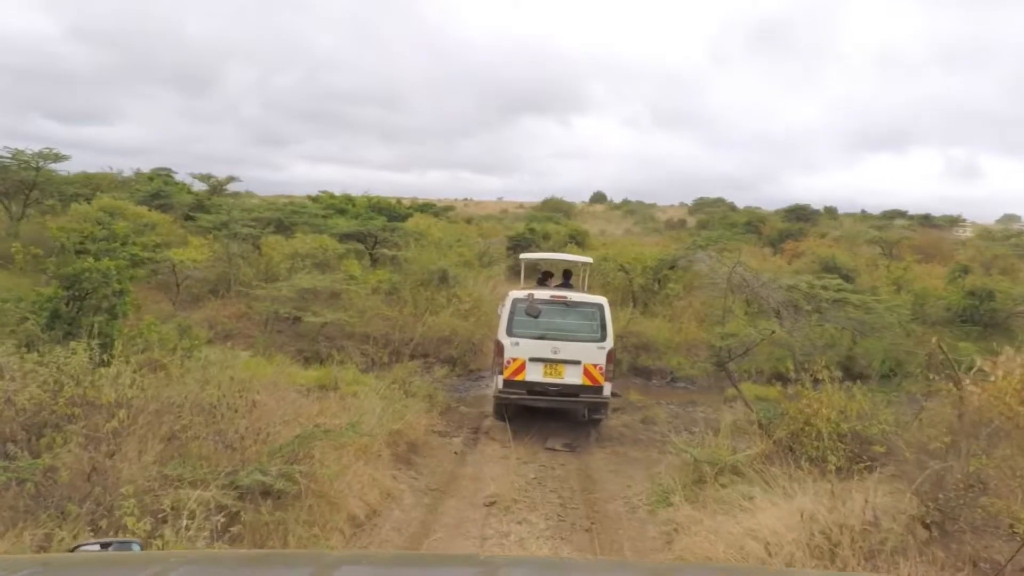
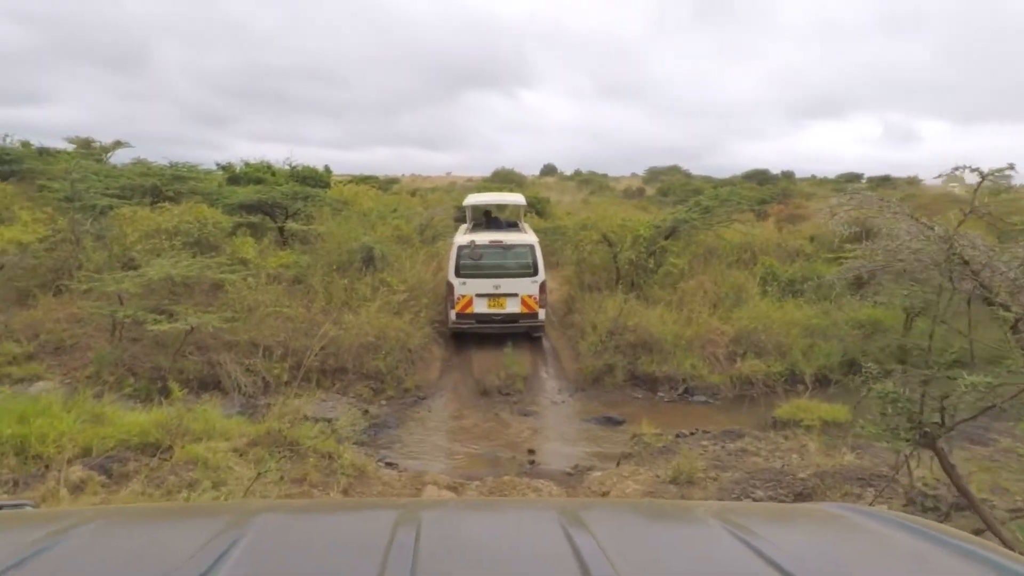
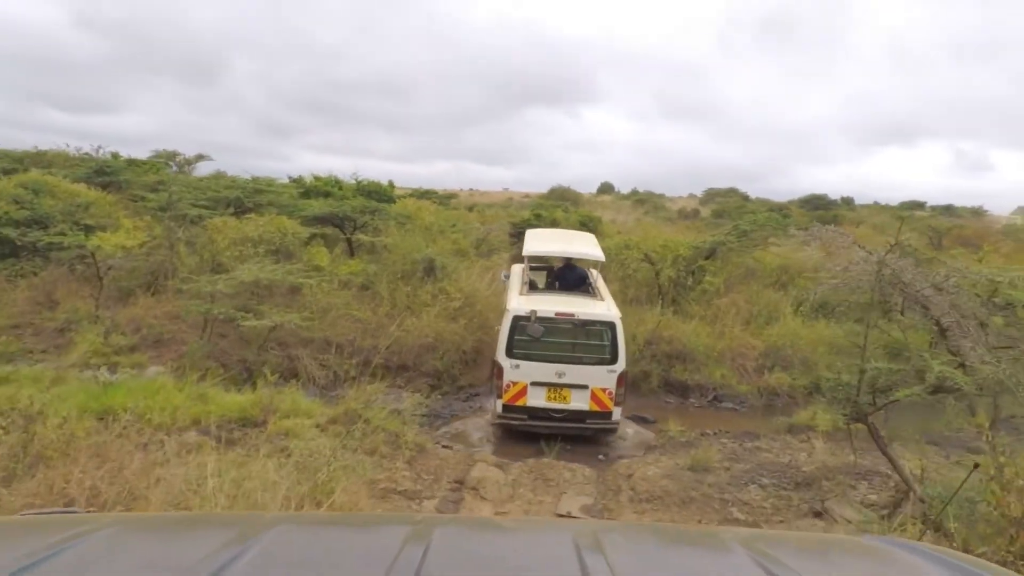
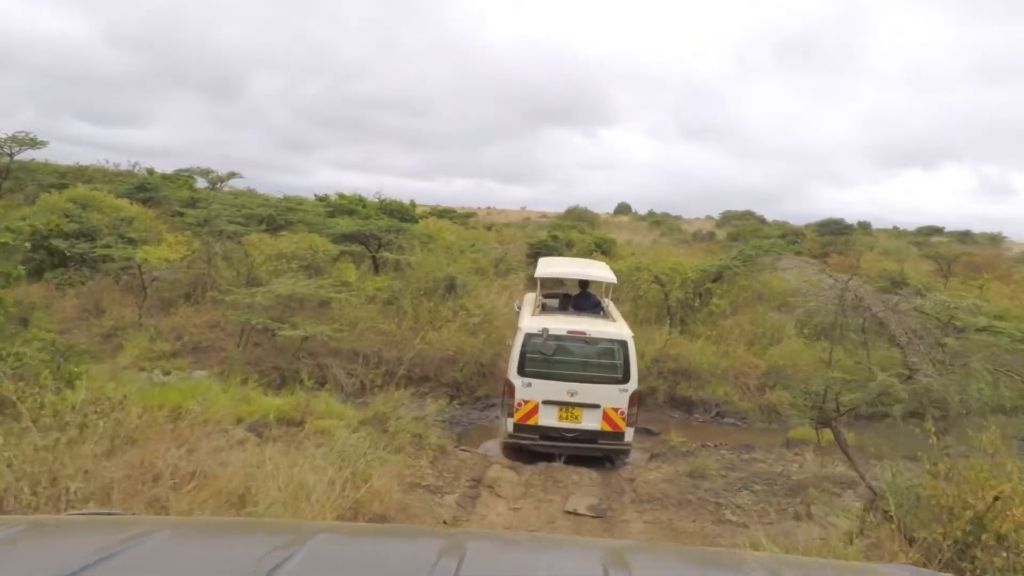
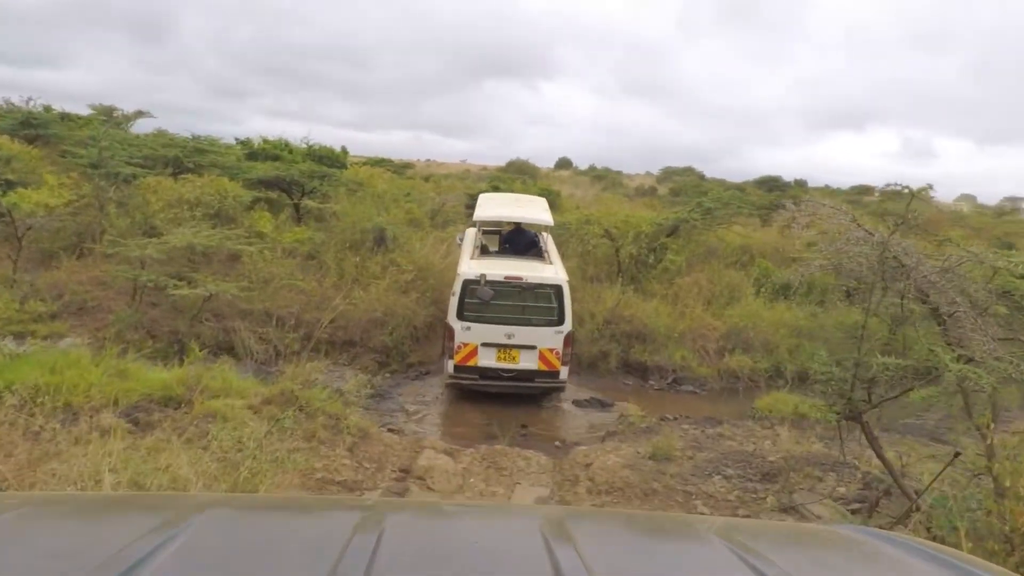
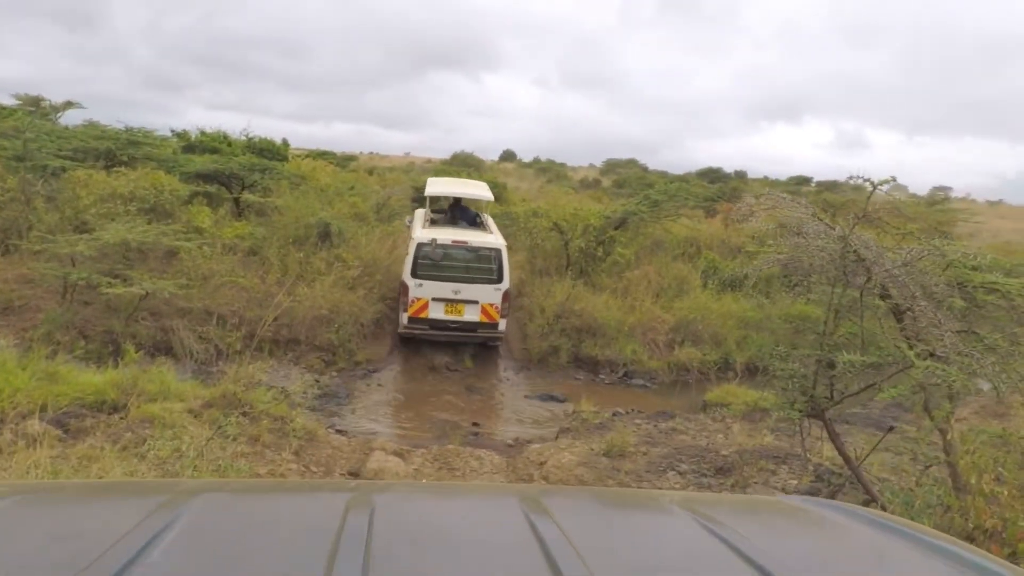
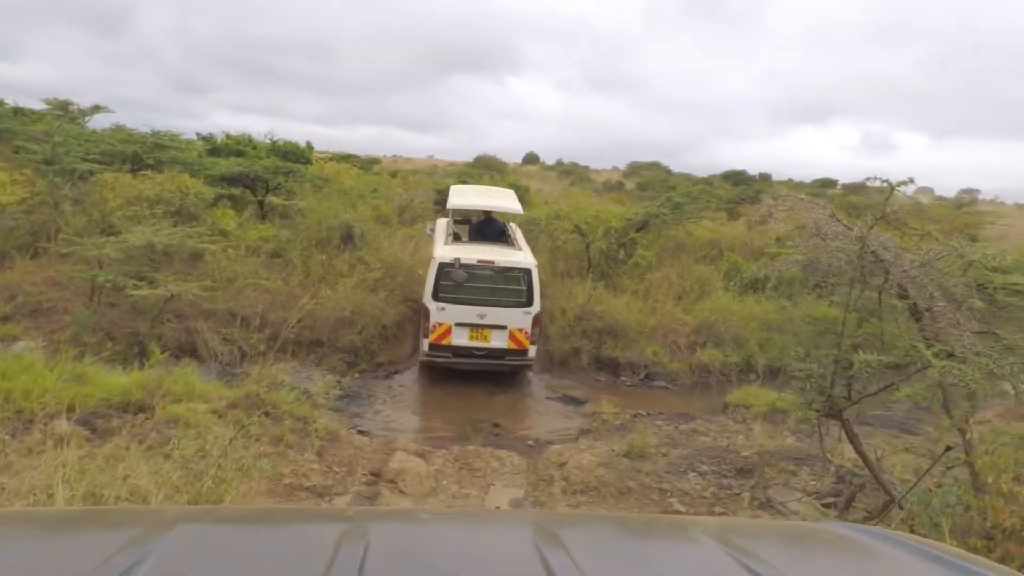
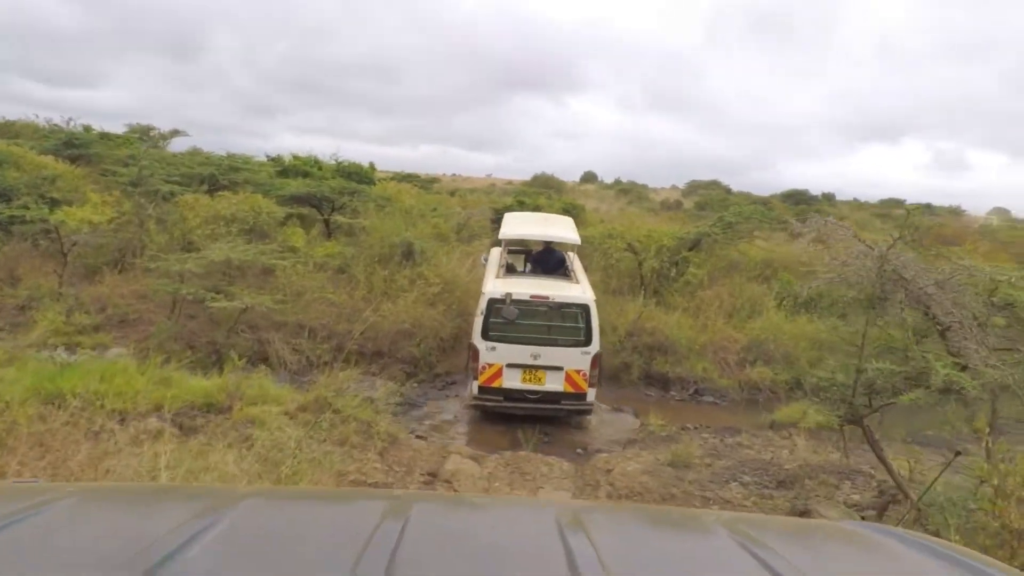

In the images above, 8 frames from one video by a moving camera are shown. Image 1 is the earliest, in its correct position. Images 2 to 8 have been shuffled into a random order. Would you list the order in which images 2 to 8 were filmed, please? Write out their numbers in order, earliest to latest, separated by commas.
4, 3, 8, 5, 7, 6, 2
